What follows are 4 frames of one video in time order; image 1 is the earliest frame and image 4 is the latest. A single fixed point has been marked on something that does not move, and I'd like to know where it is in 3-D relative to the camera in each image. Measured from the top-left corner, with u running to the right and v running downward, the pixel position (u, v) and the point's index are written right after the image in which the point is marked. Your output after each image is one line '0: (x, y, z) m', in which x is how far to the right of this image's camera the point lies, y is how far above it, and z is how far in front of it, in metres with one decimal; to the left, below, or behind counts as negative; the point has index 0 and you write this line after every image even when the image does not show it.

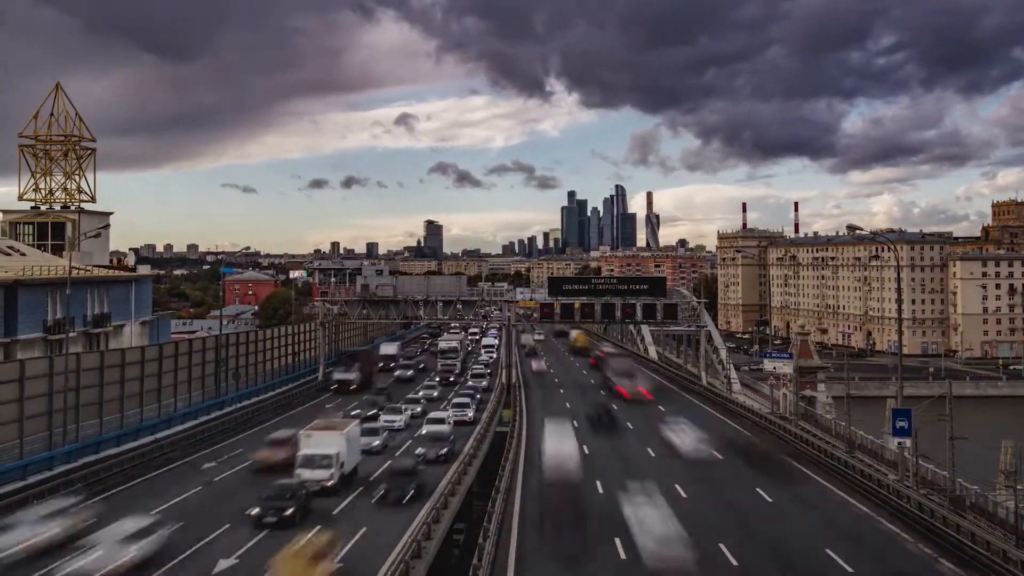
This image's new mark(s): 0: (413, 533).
0: (-2.6, -6.3, +17.4) m
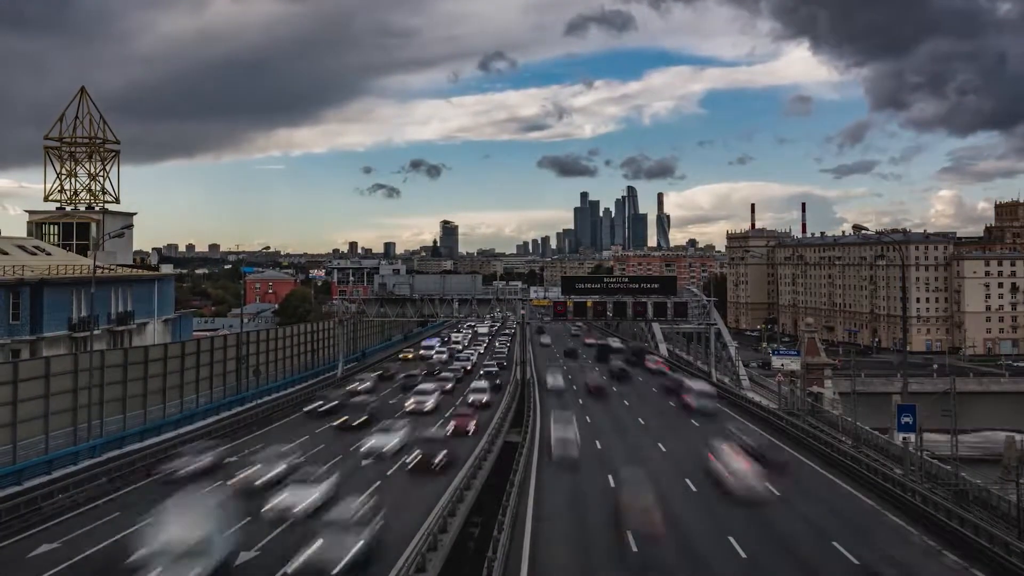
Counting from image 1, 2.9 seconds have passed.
0: (-2.2, -6.2, +18.5) m
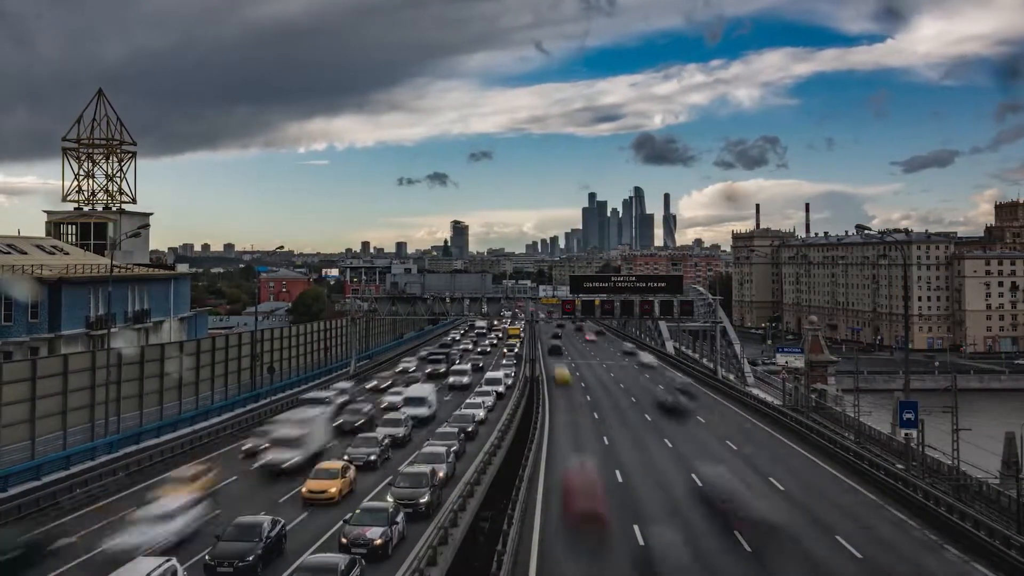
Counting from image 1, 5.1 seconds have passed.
0: (-1.9, -6.2, +19.2) m
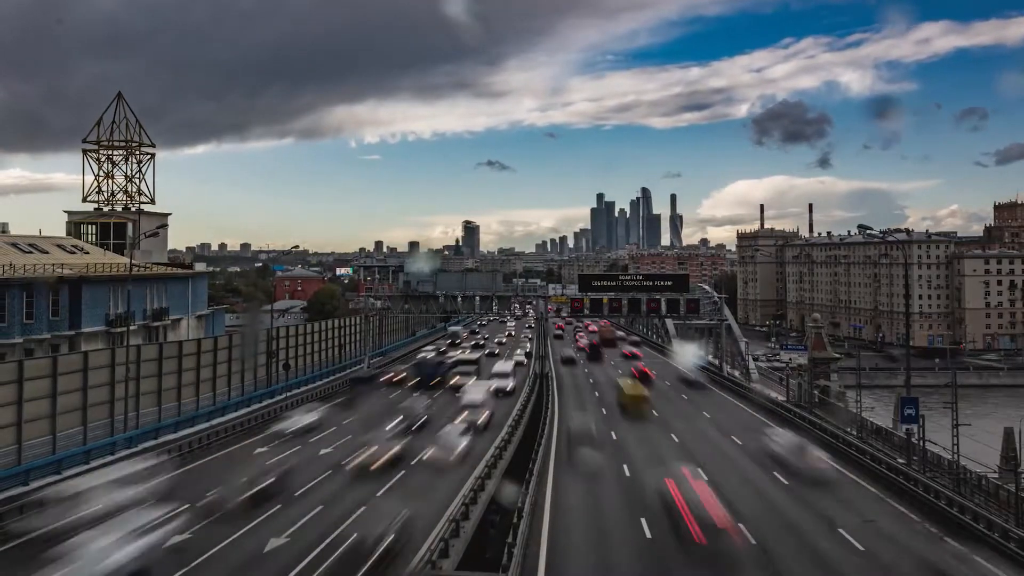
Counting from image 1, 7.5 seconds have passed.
0: (-1.6, -6.1, +20.2) m
